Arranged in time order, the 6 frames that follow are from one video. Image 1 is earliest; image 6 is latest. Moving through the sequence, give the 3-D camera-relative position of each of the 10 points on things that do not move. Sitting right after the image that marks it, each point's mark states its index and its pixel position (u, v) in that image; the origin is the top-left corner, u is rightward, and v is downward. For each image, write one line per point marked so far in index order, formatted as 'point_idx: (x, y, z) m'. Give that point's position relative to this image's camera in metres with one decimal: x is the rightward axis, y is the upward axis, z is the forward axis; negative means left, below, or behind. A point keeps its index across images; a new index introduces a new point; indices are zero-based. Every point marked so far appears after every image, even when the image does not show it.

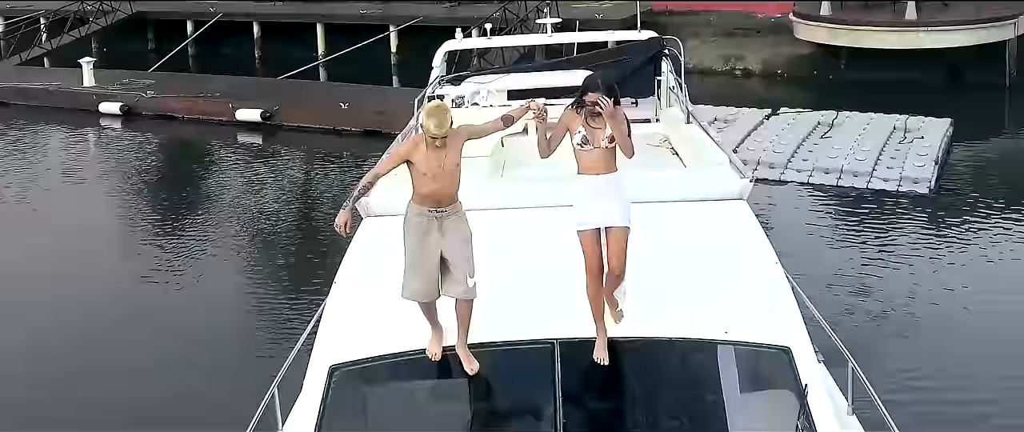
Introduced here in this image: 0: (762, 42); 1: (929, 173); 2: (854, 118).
0: (+4.2, +3.2, +17.6) m
1: (+4.2, +0.5, +10.2) m
2: (+4.0, +1.3, +11.8) m
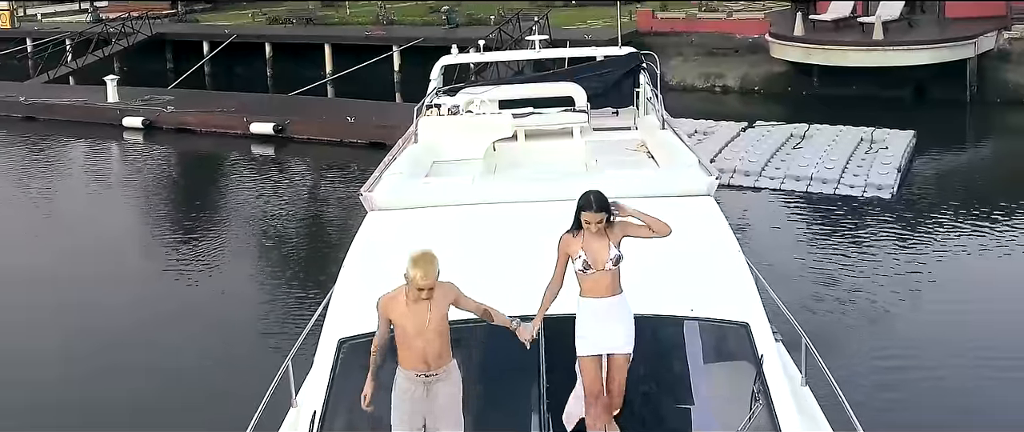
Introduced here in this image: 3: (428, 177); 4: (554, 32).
0: (+4.2, +3.0, +18.4) m
1: (+4.2, +0.5, +10.9) m
2: (+4.0, +1.1, +12.5) m
3: (-0.5, +0.2, +5.7) m
4: (+0.9, +3.6, +18.8) m
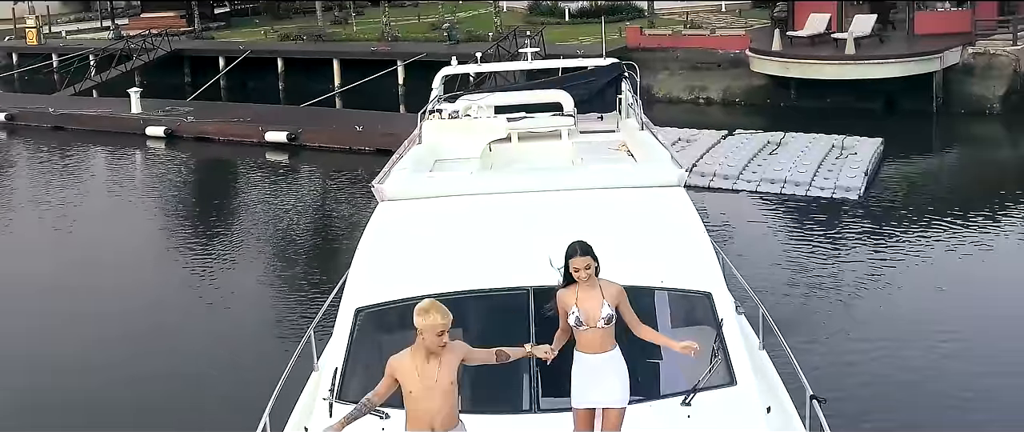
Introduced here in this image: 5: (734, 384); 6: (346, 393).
0: (+4.1, +2.8, +19.2) m
1: (+4.1, +0.4, +11.6) m
2: (+3.9, +1.1, +13.3) m
3: (-0.5, +0.3, +6.5) m
4: (+0.9, +3.4, +19.6) m
5: (+1.1, -0.8, +5.0) m
6: (-0.8, -0.9, +5.0) m
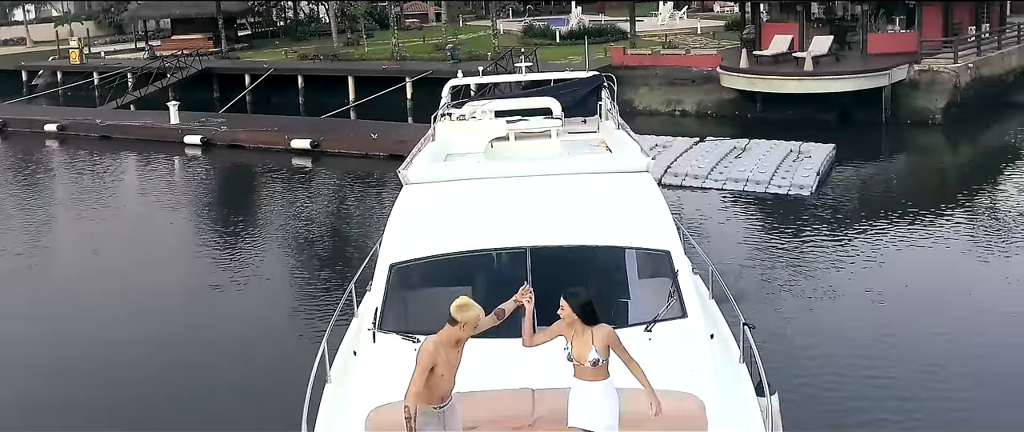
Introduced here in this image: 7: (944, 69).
0: (+4.0, +2.6, +20.8) m
1: (+4.1, +0.4, +13.1) m
2: (+3.9, +1.1, +14.8) m
3: (-0.6, +0.5, +7.9) m
4: (+0.8, +3.2, +21.1) m
5: (+1.1, -0.7, +6.5) m
6: (-0.8, -0.7, +6.4) m
7: (+8.1, +2.8, +18.4) m
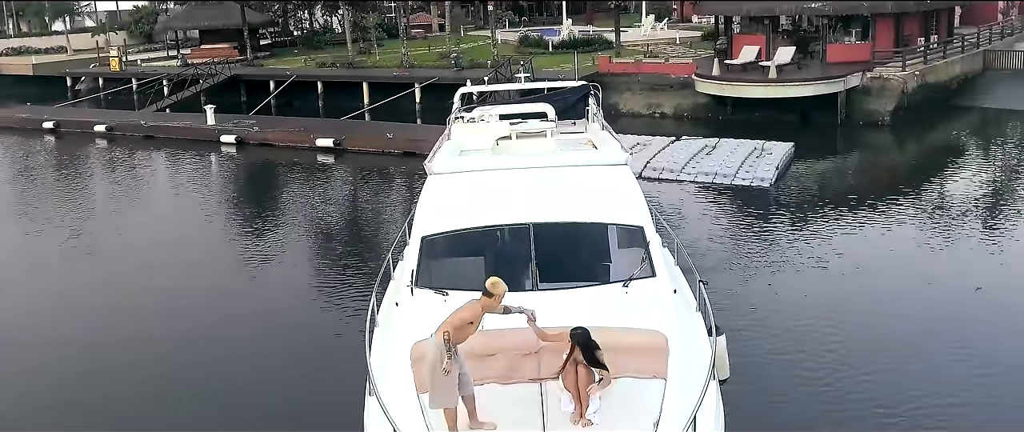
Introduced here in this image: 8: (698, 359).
0: (+3.9, +2.8, +22.5) m
1: (+4.0, +0.6, +14.9) m
2: (+3.8, +1.2, +16.5) m
3: (-0.5, +0.6, +9.6) m
4: (+0.6, +3.4, +22.8) m
5: (+1.2, -0.5, +8.2) m
6: (-0.8, -0.6, +8.1) m
7: (+8.0, +2.9, +20.2) m
8: (+1.4, -1.0, +7.1) m
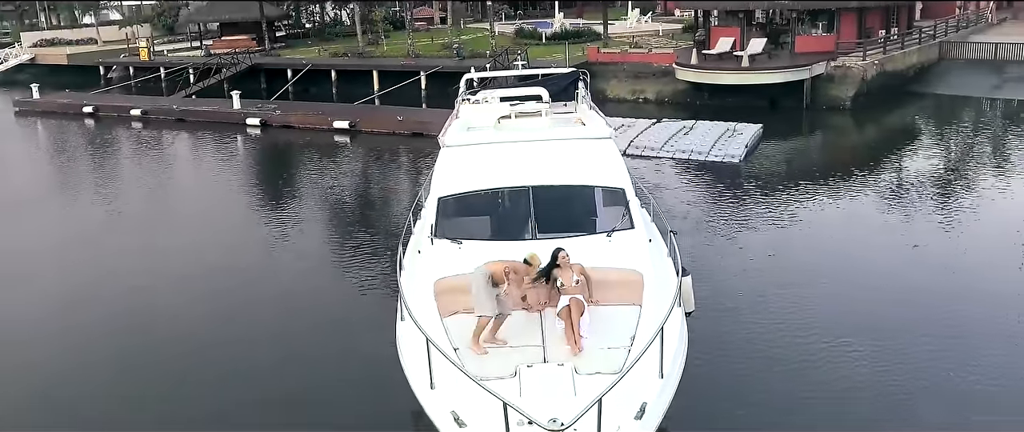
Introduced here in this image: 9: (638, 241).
0: (+3.8, +3.3, +24.1) m
1: (+4.0, +1.0, +16.5) m
2: (+3.8, +1.6, +18.1) m
3: (-0.5, +1.0, +11.2) m
4: (+0.5, +3.8, +24.4) m
5: (+1.2, -0.1, +9.7) m
6: (-0.8, -0.2, +9.7) m
7: (+7.9, +3.4, +21.8) m
8: (+1.4, -0.7, +8.7) m
9: (+1.2, -0.3, +9.5) m
